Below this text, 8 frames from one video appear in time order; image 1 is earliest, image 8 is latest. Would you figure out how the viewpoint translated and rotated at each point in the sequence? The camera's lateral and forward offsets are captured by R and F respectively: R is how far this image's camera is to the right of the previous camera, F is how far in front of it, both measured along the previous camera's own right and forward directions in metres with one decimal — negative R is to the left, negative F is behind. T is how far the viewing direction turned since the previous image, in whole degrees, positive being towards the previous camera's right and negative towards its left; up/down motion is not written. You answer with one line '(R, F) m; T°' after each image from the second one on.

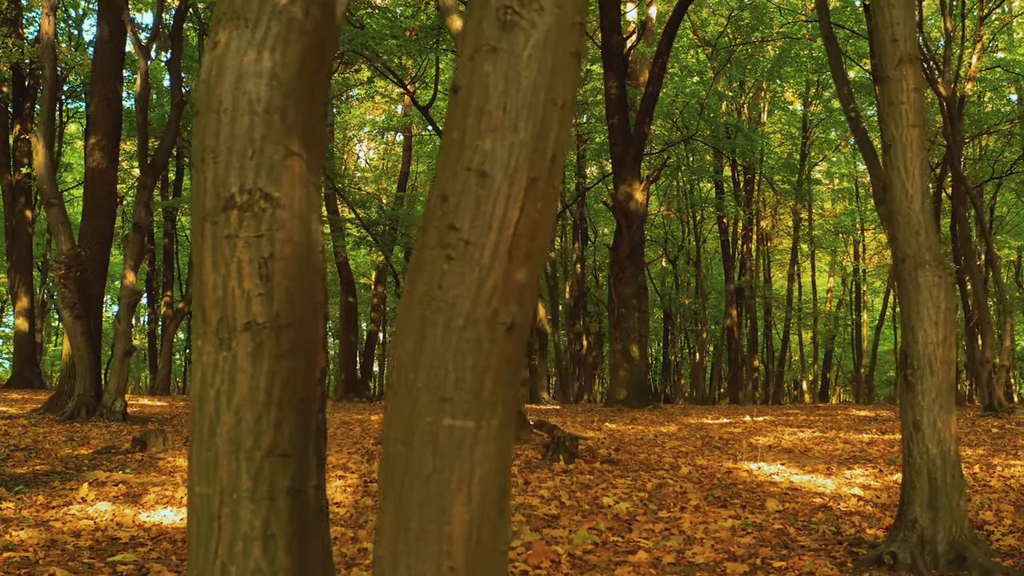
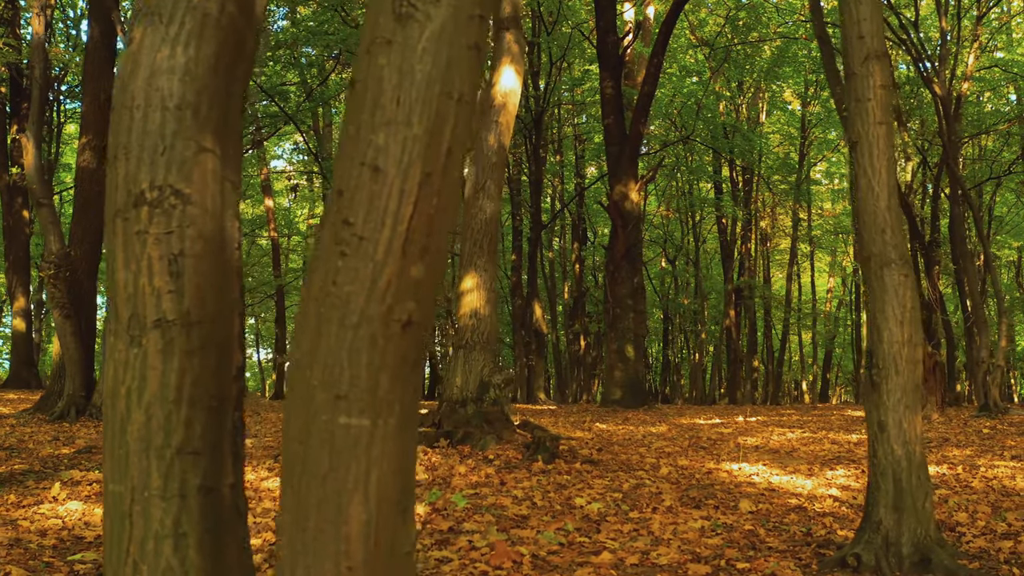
(+0.2, 0.0) m; 0°
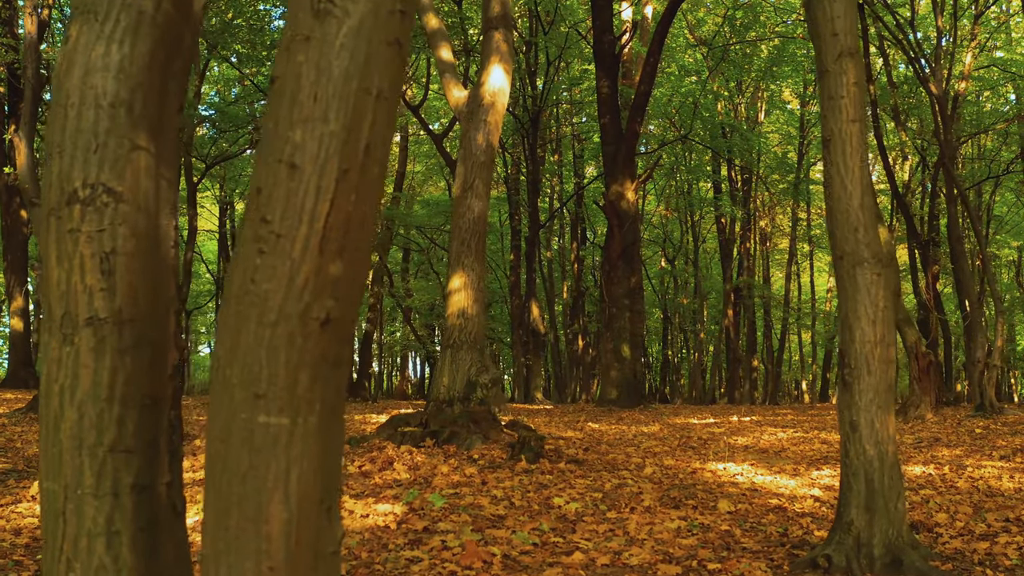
(+0.2, 0.0) m; 0°
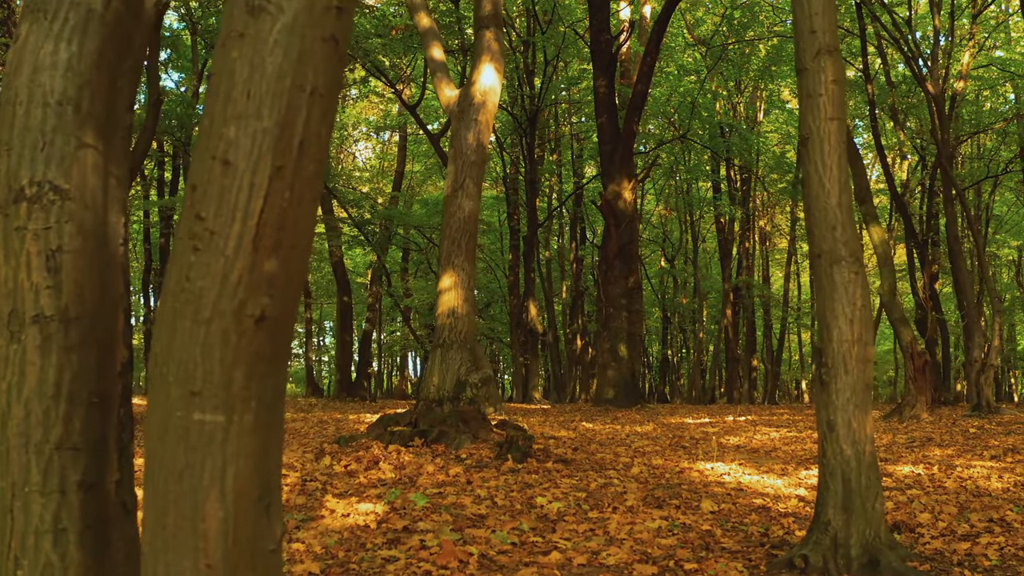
(+0.1, 0.0) m; 0°
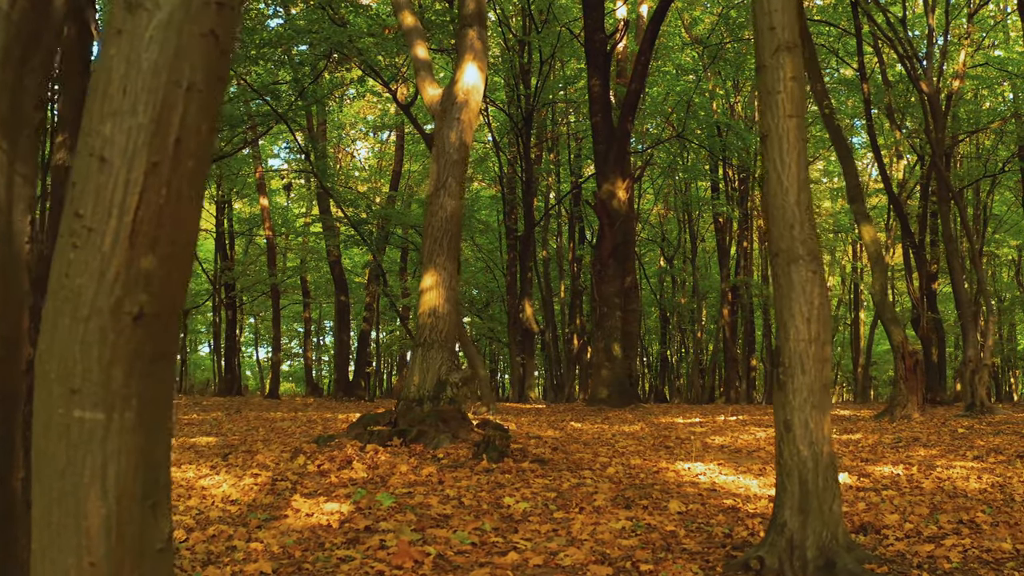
(+0.3, 0.0) m; 0°
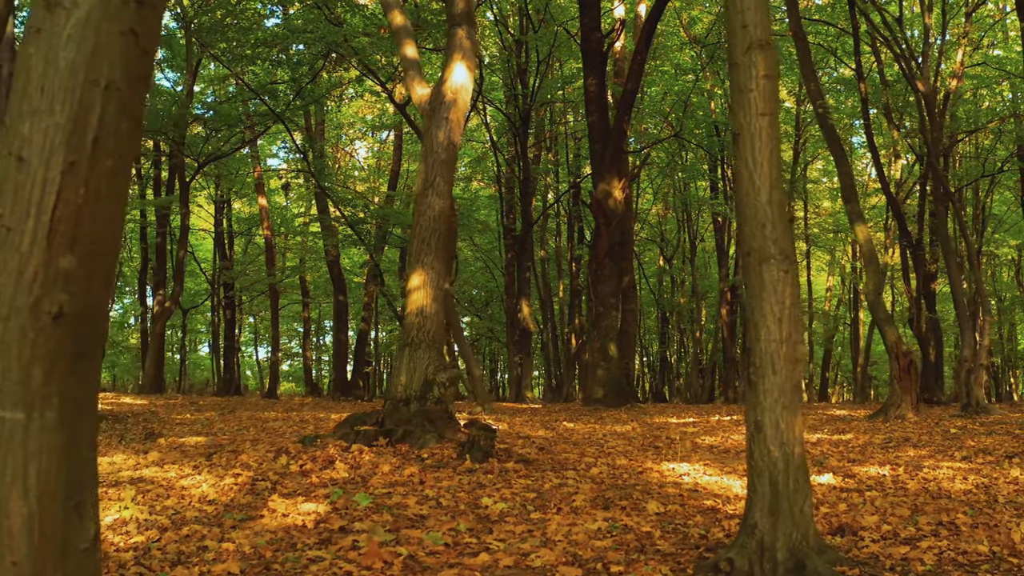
(+0.2, 0.0) m; 0°
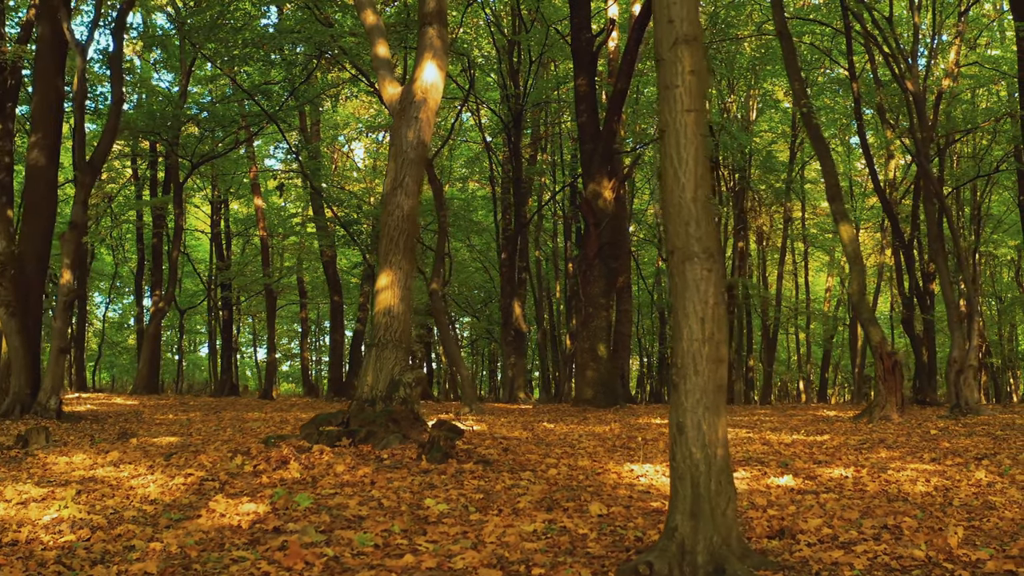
(+0.5, 0.0) m; -1°
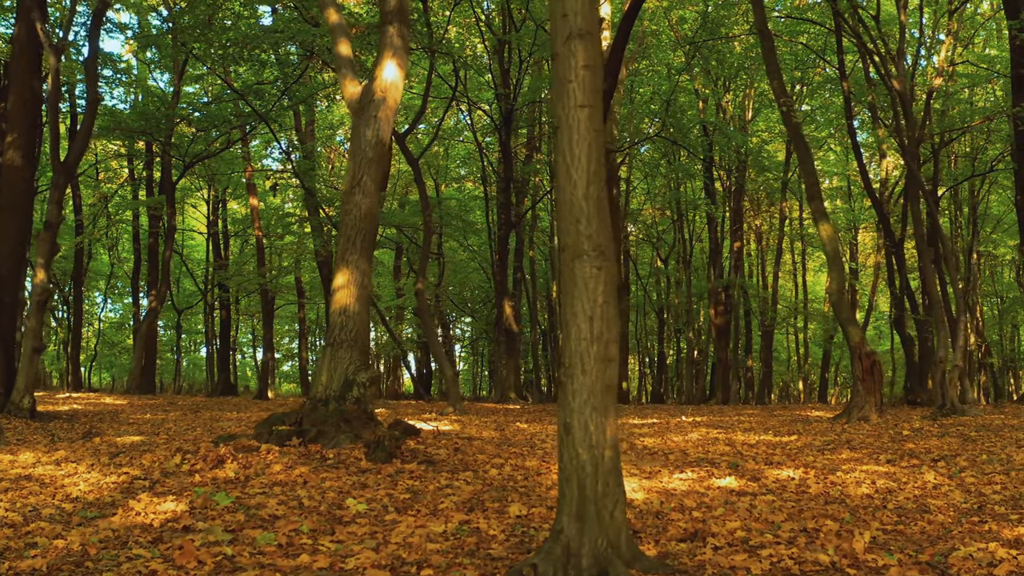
(+0.6, 0.0) m; -1°
